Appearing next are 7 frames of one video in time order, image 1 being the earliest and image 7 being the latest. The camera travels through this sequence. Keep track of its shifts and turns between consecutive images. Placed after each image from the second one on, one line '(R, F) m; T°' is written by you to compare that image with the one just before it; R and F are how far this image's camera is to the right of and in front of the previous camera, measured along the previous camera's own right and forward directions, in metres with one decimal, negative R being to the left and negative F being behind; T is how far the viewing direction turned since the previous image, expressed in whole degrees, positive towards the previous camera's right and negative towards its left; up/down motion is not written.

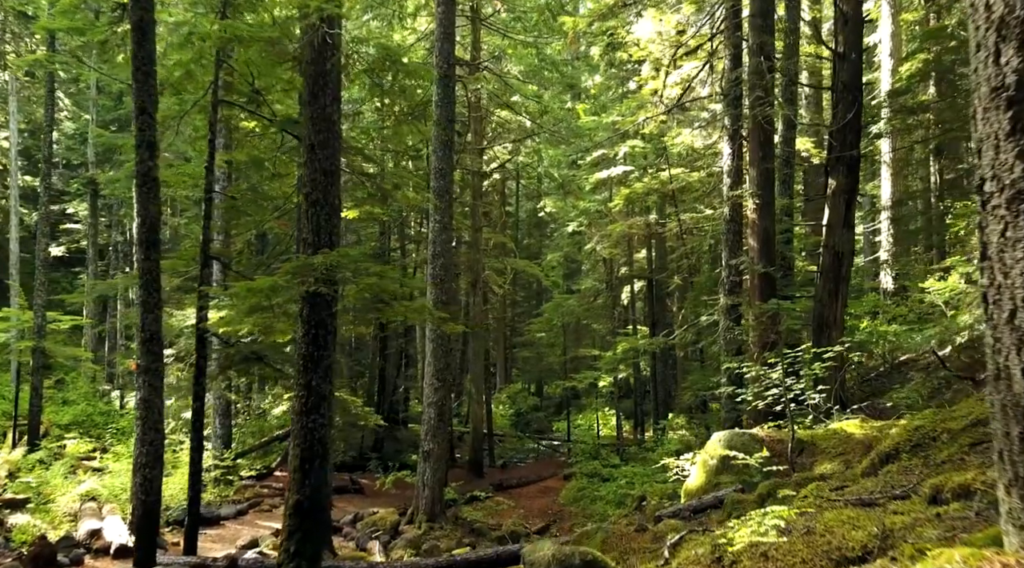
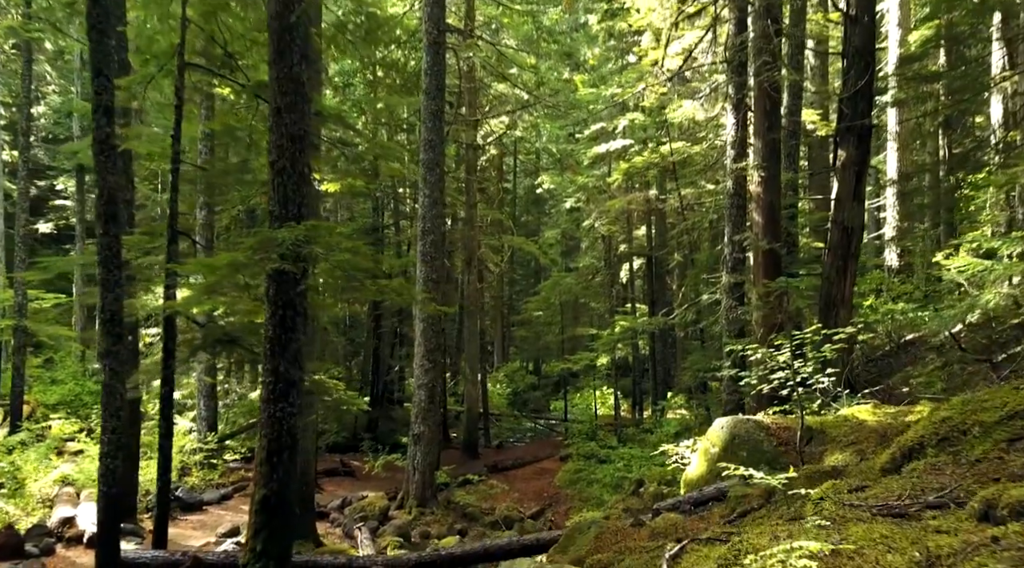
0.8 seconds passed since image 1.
(+0.1, +0.7) m; 0°
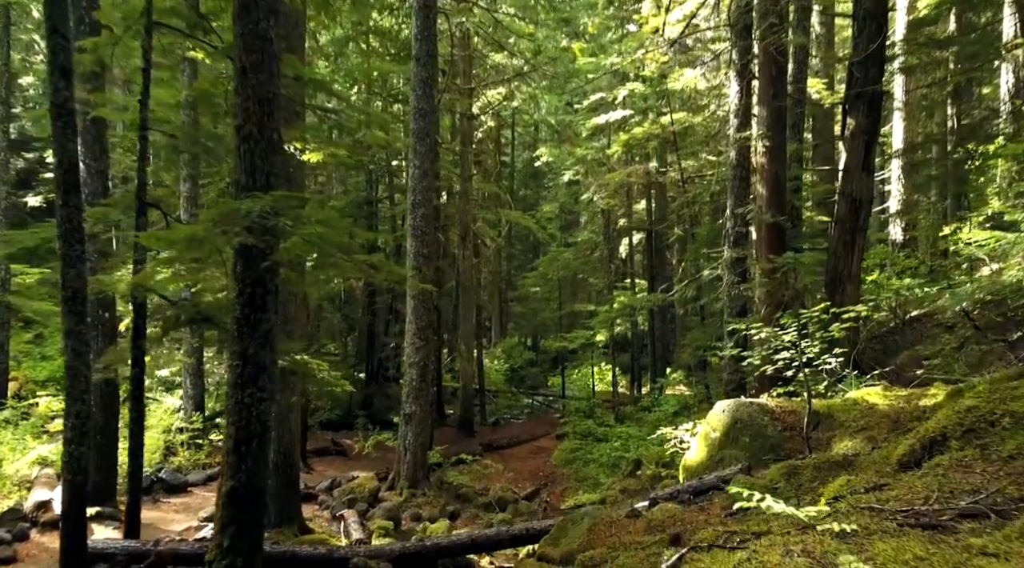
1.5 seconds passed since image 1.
(+0.1, +0.6) m; 0°
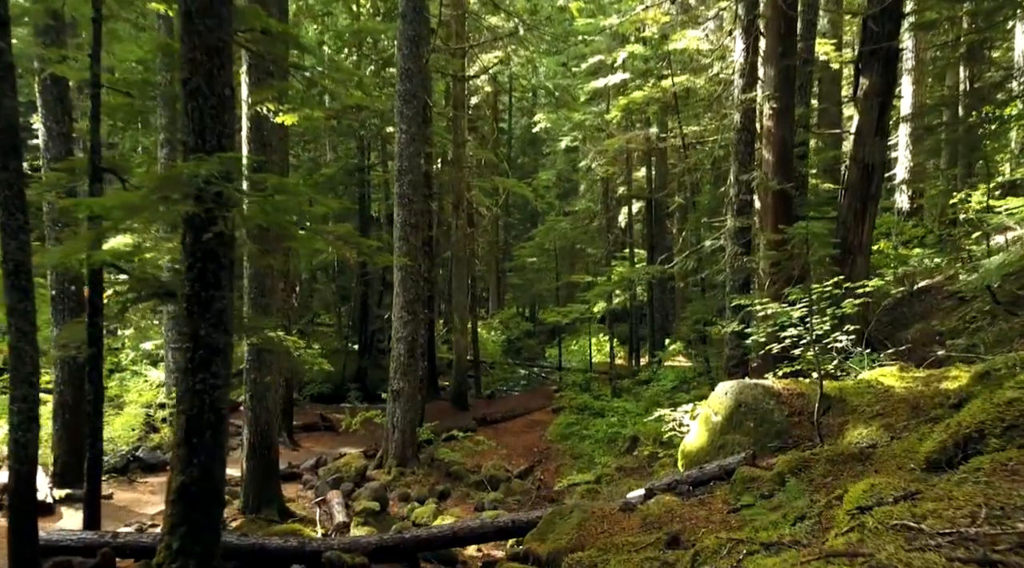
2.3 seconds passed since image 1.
(+0.1, +0.8) m; 0°
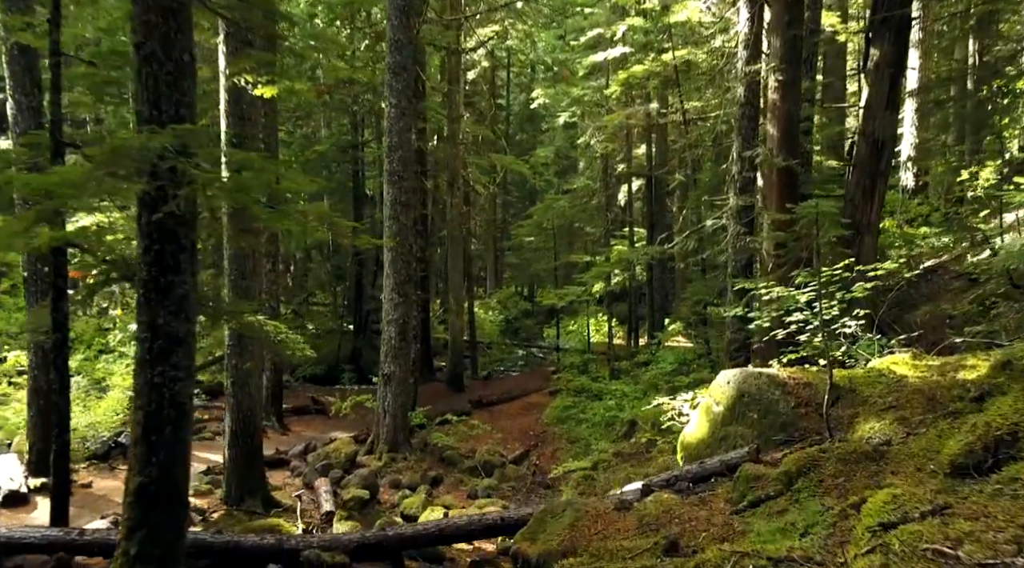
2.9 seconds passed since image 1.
(+0.1, +0.6) m; 0°
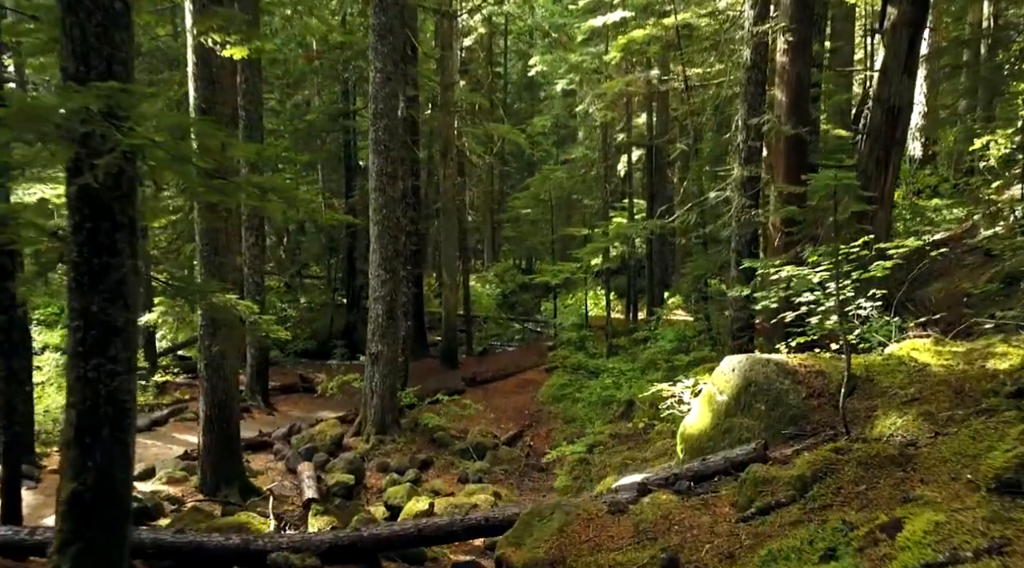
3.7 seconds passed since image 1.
(+0.1, +0.7) m; 0°
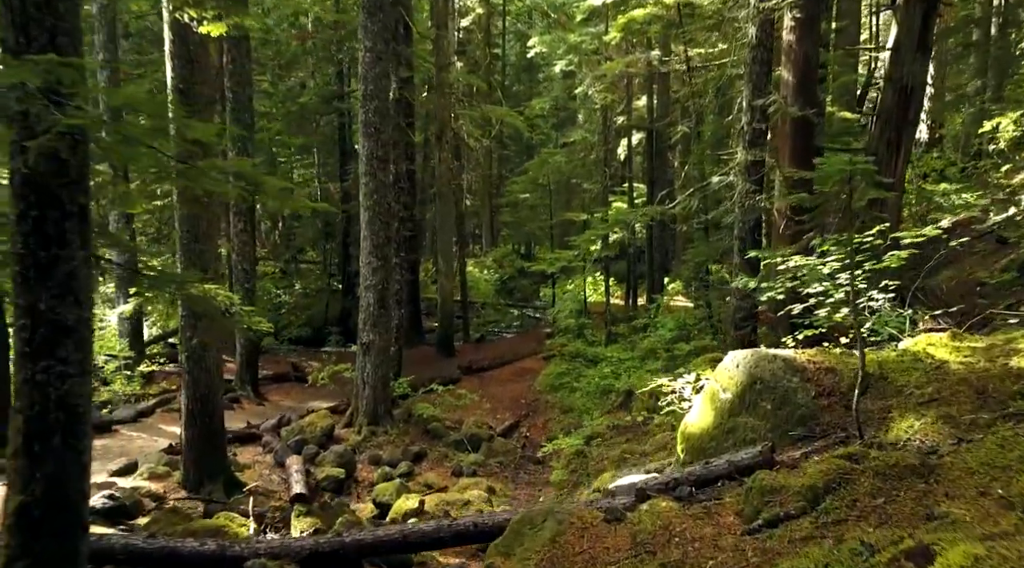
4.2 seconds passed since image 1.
(+0.1, +0.5) m; 0°
